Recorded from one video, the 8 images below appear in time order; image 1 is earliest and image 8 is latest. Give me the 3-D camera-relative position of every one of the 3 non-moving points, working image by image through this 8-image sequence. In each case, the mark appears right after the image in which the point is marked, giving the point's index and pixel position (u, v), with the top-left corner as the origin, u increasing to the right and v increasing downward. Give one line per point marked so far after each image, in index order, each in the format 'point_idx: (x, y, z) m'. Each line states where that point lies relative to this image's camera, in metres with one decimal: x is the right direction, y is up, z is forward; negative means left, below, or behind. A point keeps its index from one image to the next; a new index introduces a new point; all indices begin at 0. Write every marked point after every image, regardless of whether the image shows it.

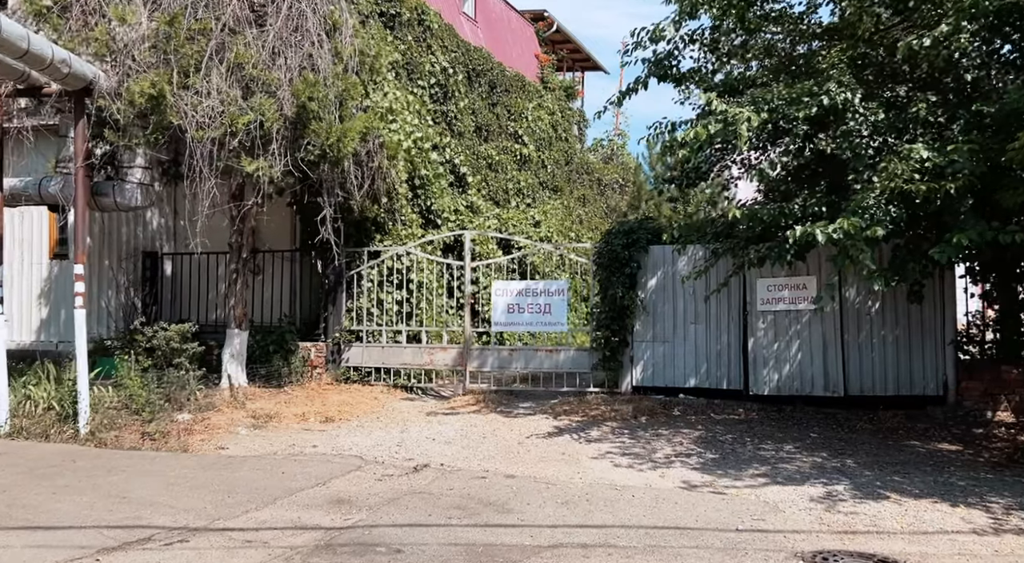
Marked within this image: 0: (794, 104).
0: (+2.5, +1.6, +7.3) m
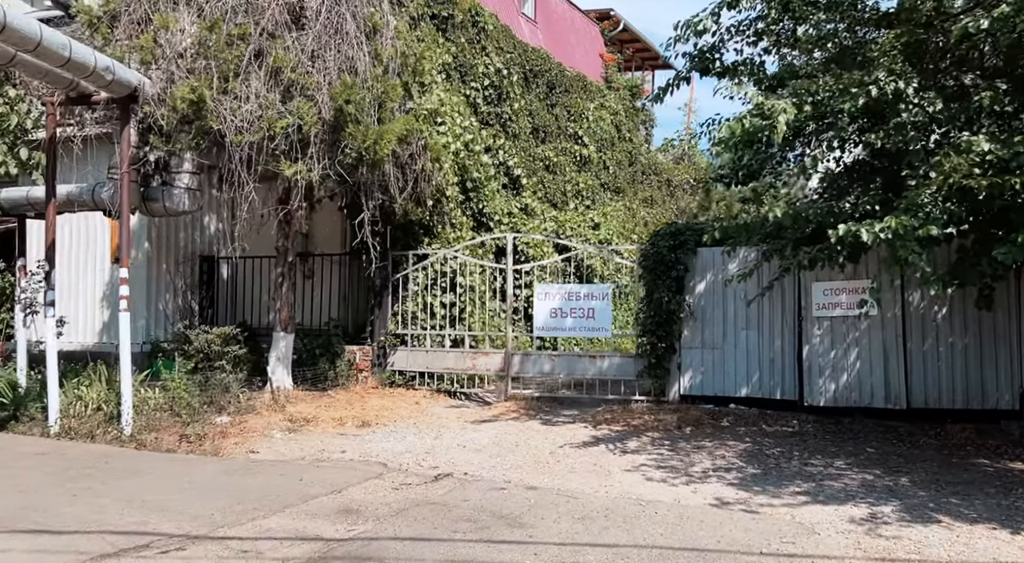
0: (+2.8, +1.6, +6.8) m
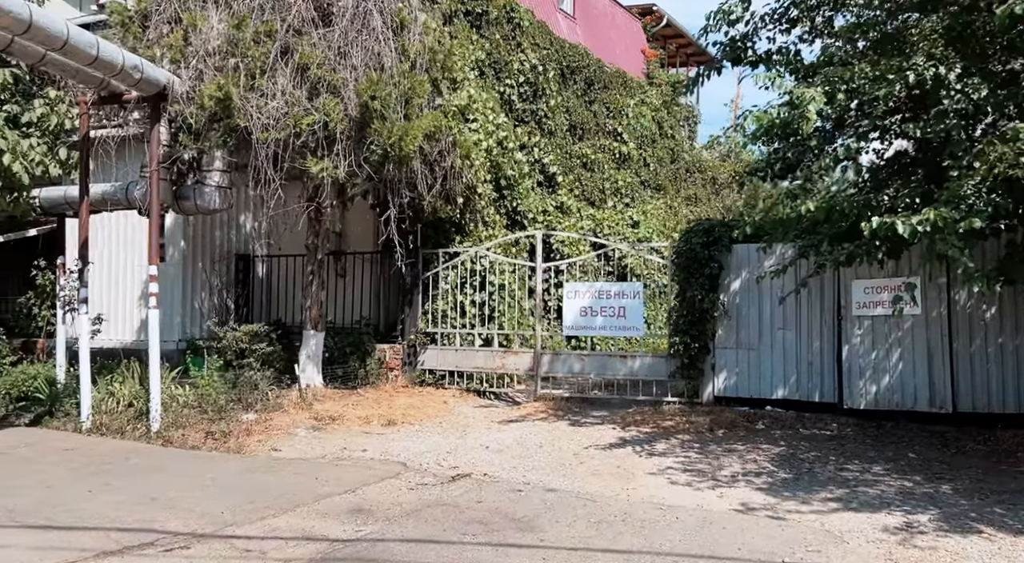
0: (+2.9, +1.6, +6.5) m
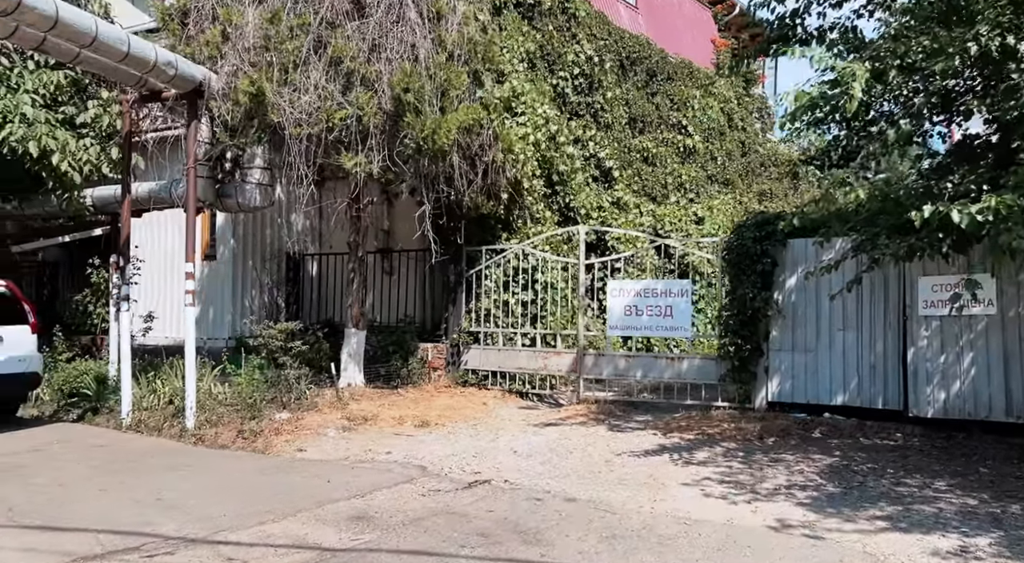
0: (+3.1, +1.6, +5.9) m
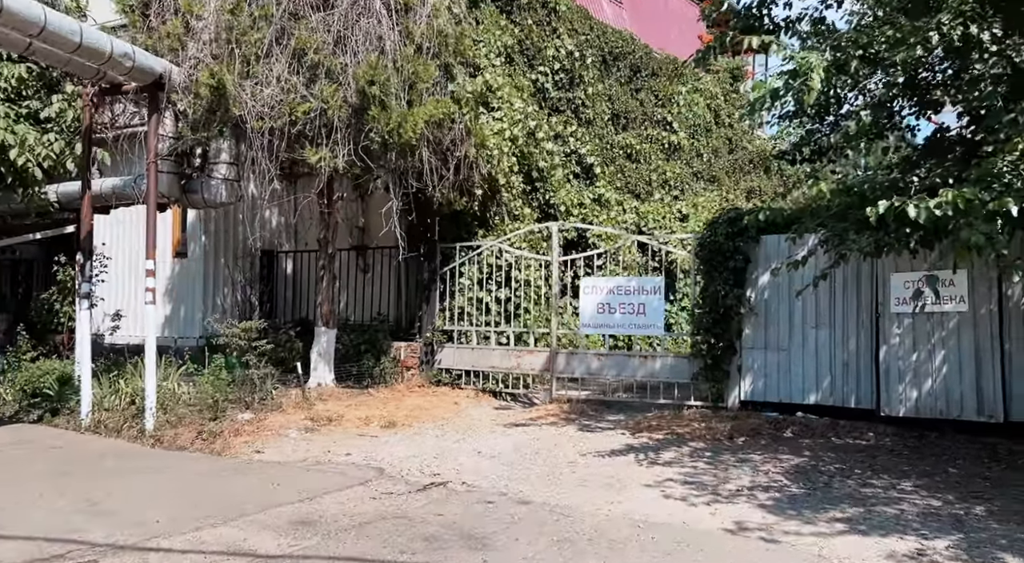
0: (+2.7, +1.7, +5.7) m
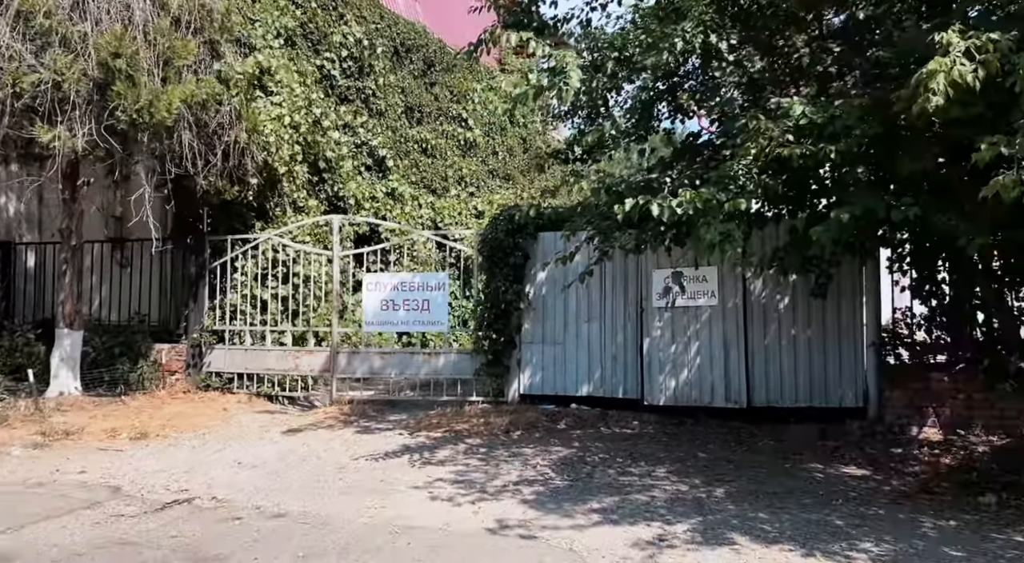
0: (+1.0, +1.7, +6.0) m
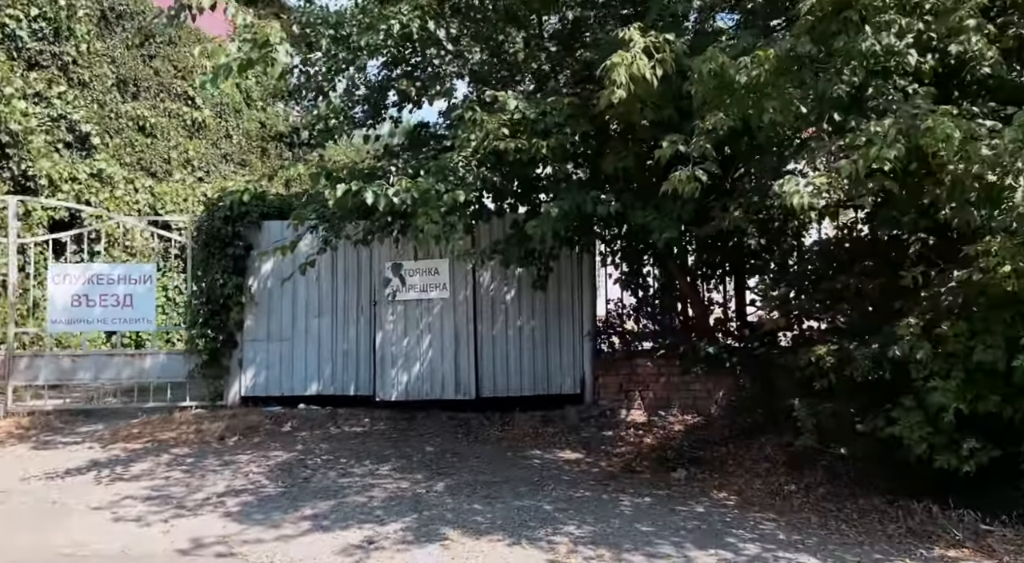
0: (-1.0, +1.7, +5.7) m
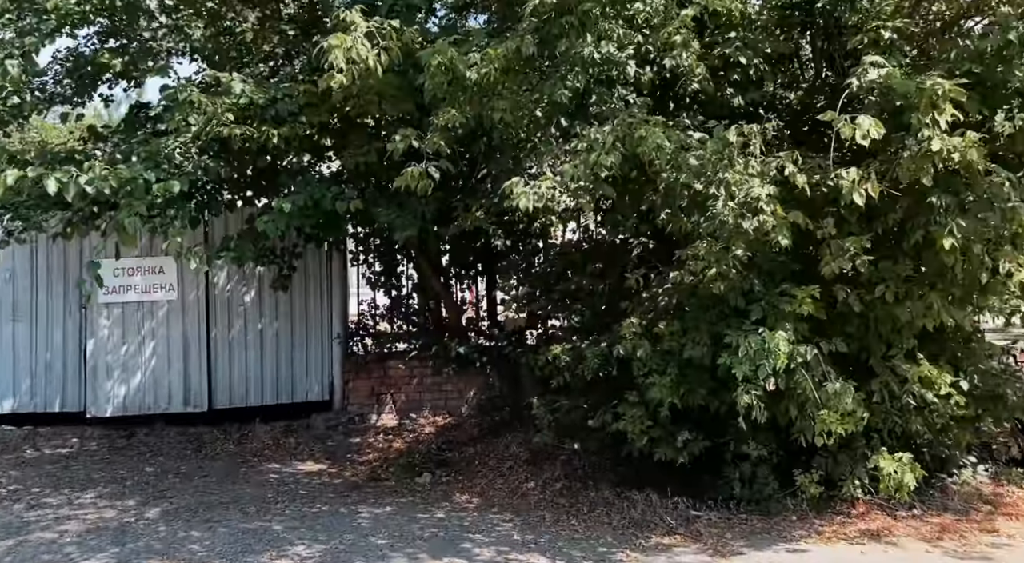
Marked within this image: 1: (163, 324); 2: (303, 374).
0: (-2.7, +1.7, +5.0) m
1: (-3.2, -0.4, +7.3) m
2: (-2.1, -0.9, +7.8) m
